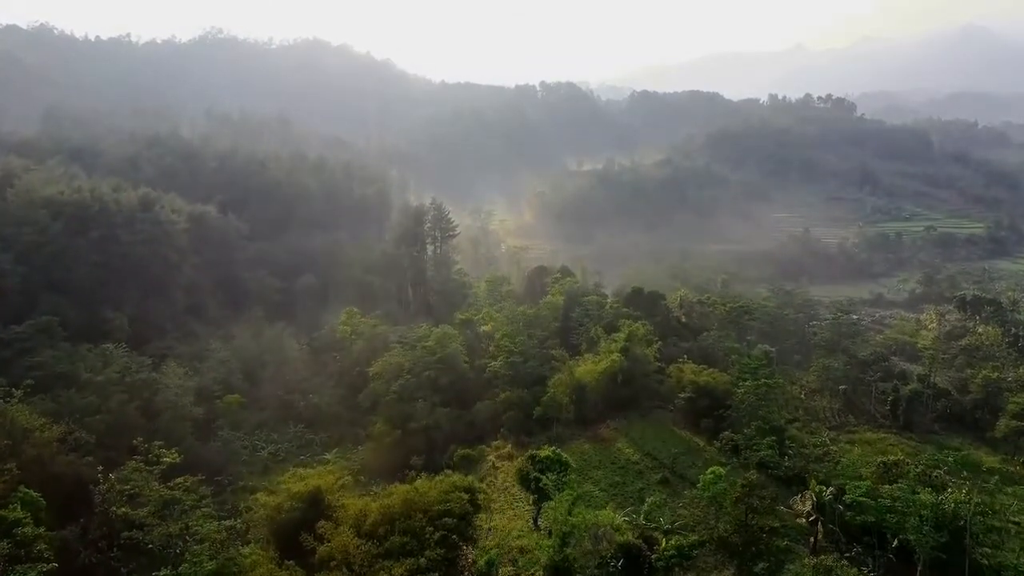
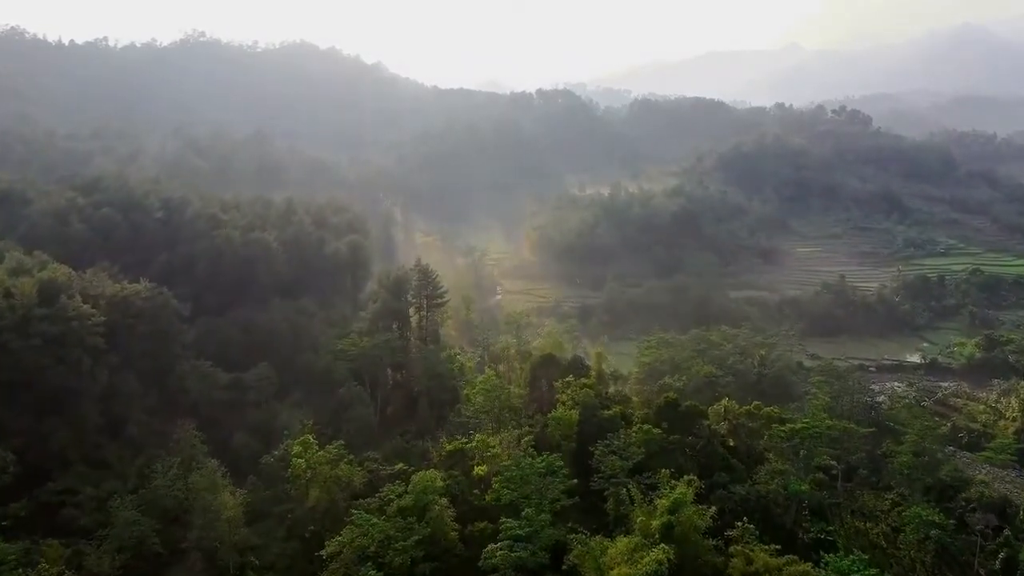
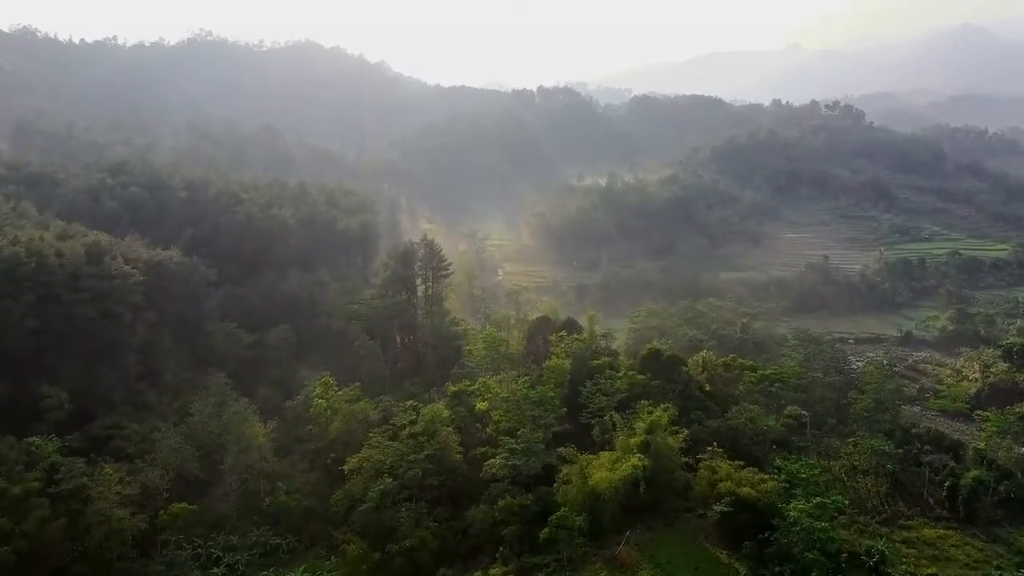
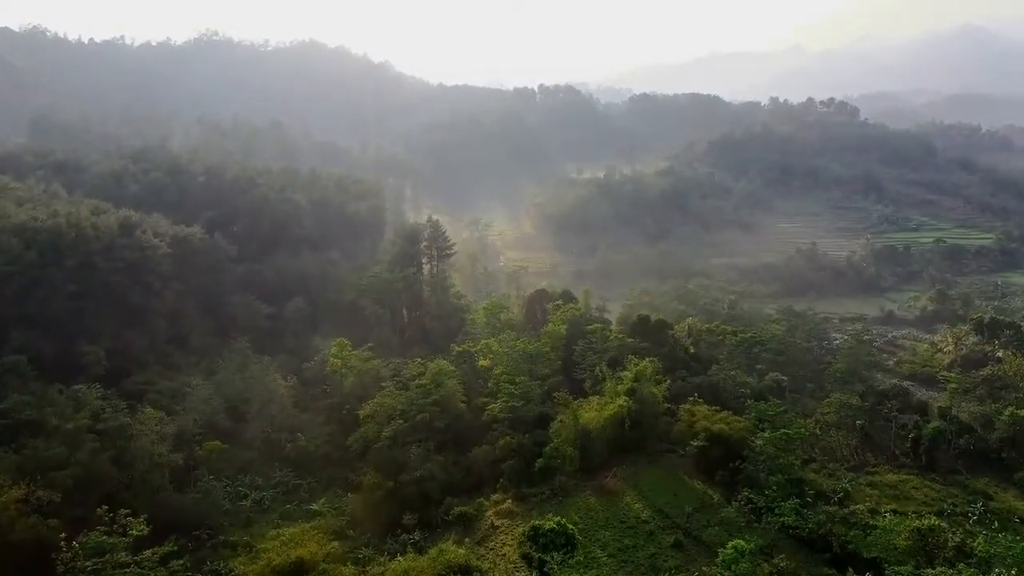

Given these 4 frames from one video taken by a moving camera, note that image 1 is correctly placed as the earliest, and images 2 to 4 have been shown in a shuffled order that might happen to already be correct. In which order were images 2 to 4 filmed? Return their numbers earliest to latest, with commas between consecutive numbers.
4, 3, 2
